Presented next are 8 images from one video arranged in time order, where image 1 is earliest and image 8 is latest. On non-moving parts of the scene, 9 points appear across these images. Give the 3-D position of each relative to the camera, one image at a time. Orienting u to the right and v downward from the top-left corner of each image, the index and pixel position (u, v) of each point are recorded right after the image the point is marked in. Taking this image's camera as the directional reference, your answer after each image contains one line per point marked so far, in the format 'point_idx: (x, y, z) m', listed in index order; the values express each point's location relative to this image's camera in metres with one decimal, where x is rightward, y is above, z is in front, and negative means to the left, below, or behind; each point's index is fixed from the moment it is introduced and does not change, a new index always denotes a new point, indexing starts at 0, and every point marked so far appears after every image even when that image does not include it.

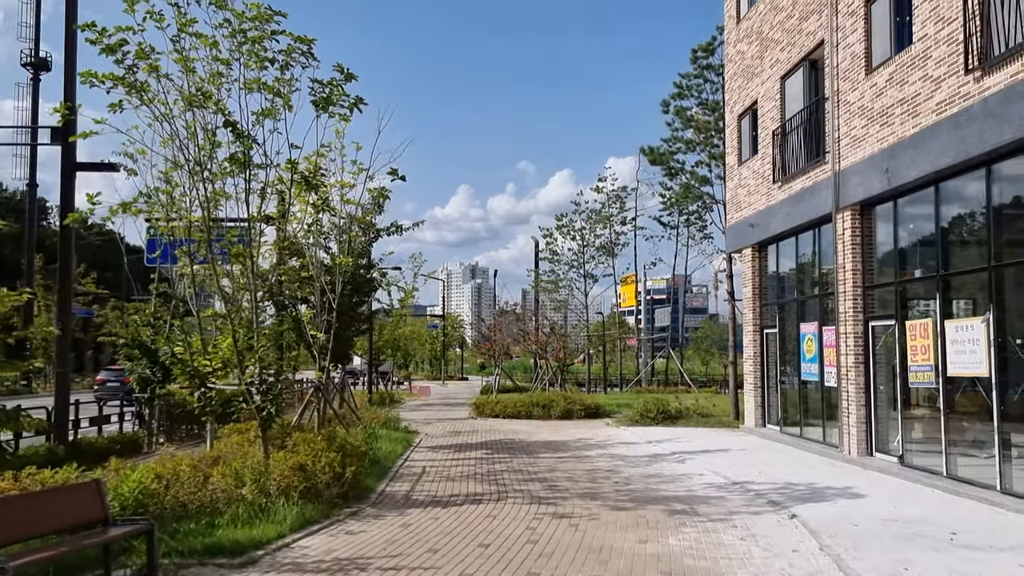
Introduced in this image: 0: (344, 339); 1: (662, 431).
0: (-3.4, -1.2, +17.3) m
1: (+3.3, -3.2, +18.9) m
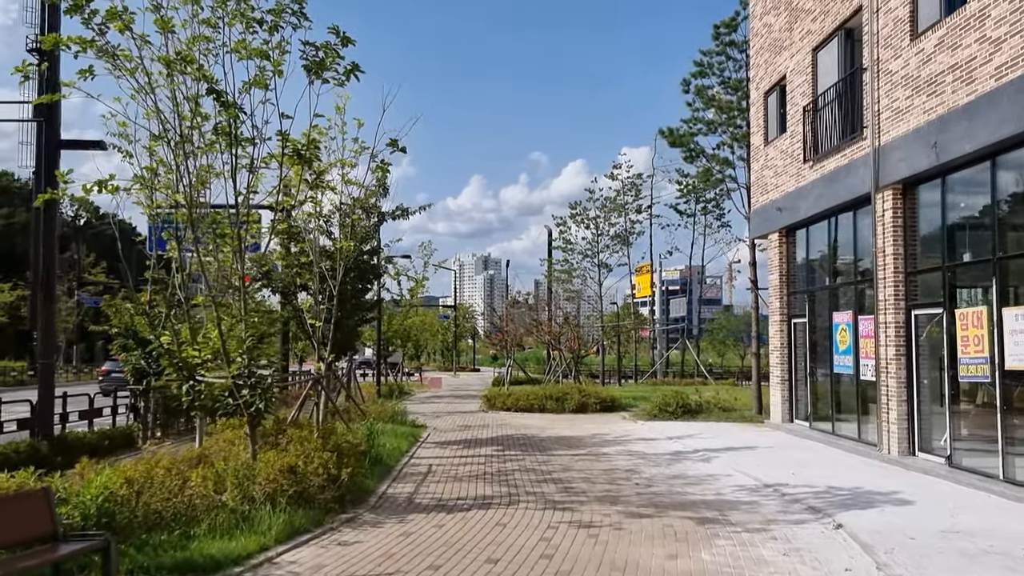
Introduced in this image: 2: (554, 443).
0: (-3.2, -0.9, +16.4) m
1: (+3.6, -2.9, +17.9) m
2: (+0.8, -2.9, +15.7) m
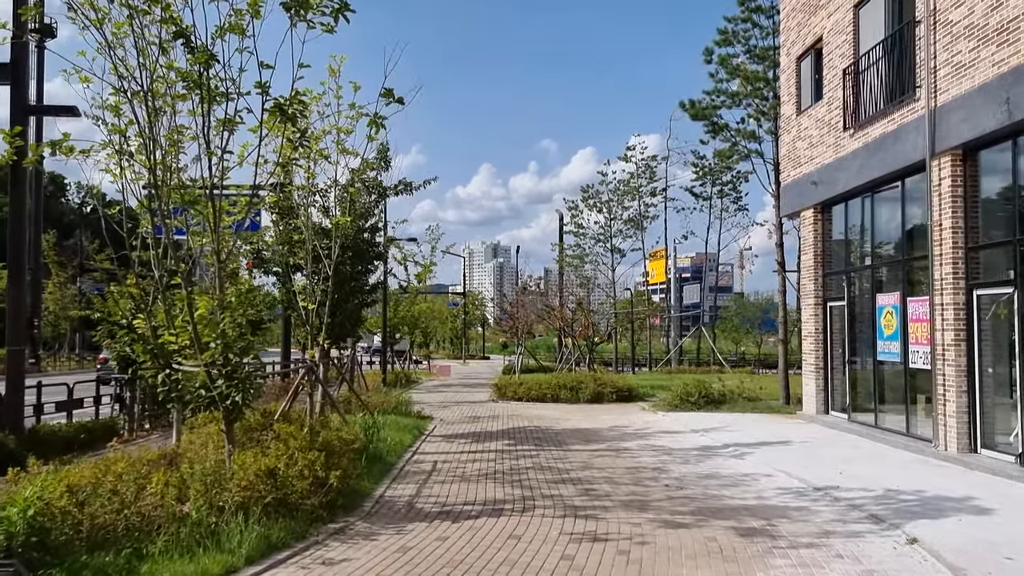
0: (-3.0, -0.6, +15.3) m
1: (+3.8, -2.6, +16.7) m
2: (+1.0, -2.5, +14.5) m
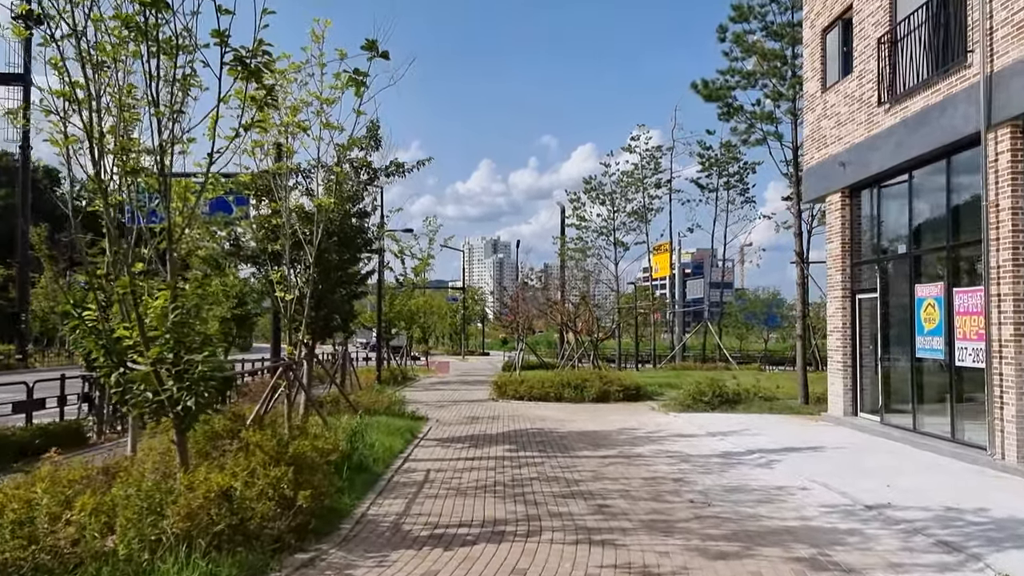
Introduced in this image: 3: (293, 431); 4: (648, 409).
0: (-2.9, -0.4, +14.0) m
1: (+3.9, -2.4, +15.5) m
2: (+1.0, -2.4, +13.2) m
3: (-2.4, -1.5, +9.2) m
4: (+2.9, -2.6, +18.3) m
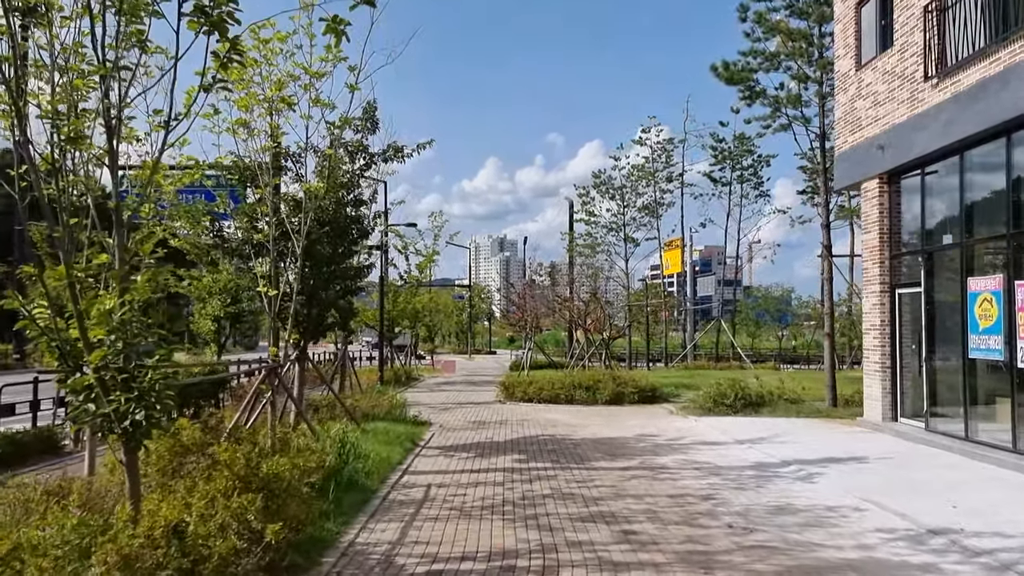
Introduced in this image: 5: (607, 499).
0: (-2.8, -0.4, +12.9) m
1: (+4.0, -2.3, +14.3) m
2: (+1.2, -2.3, +12.1) m
3: (-2.3, -1.5, +8.1) m
4: (+3.1, -2.5, +17.2) m
5: (+1.0, -2.1, +8.5) m
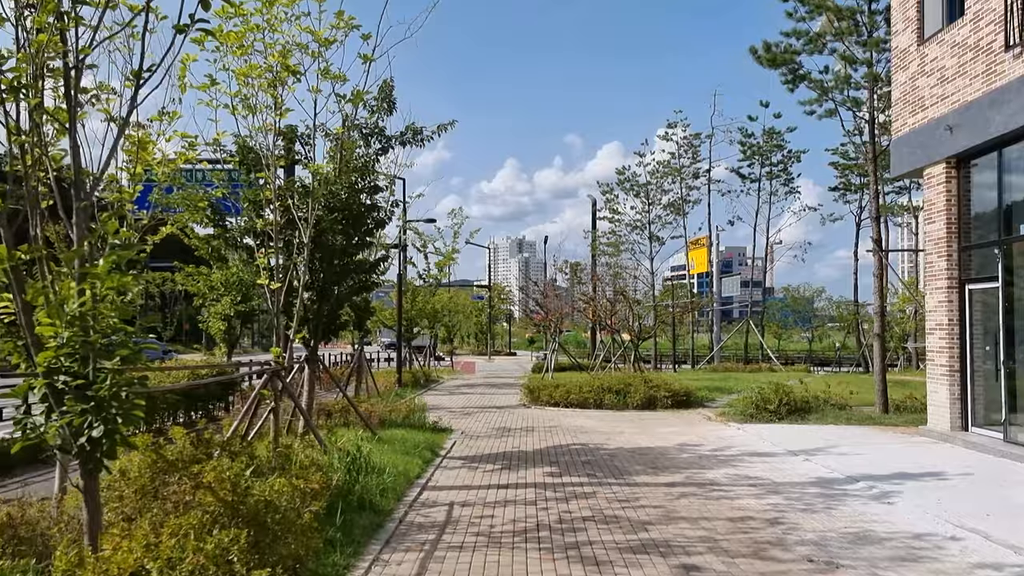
0: (-2.4, -0.3, +11.9) m
1: (+4.4, -2.2, +13.1) m
2: (+1.5, -2.2, +11.0) m
3: (-2.0, -1.4, +7.0) m
4: (+3.6, -2.5, +16.0) m
5: (+1.3, -2.0, +7.4) m
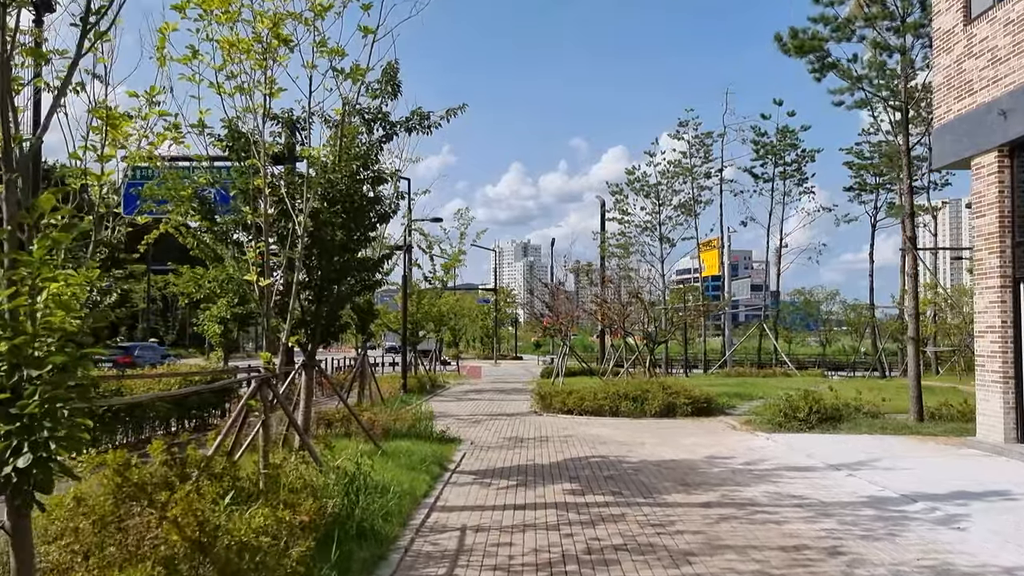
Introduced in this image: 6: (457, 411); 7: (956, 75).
0: (-2.2, -0.3, +10.9) m
1: (+4.6, -2.2, +12.1) m
2: (+1.7, -2.2, +10.0) m
3: (-1.8, -1.4, +6.1) m
4: (+3.8, -2.5, +15.1) m
5: (+1.4, -2.0, +6.5) m
6: (-1.2, -2.7, +18.5) m
7: (+6.3, +3.0, +12.1) m
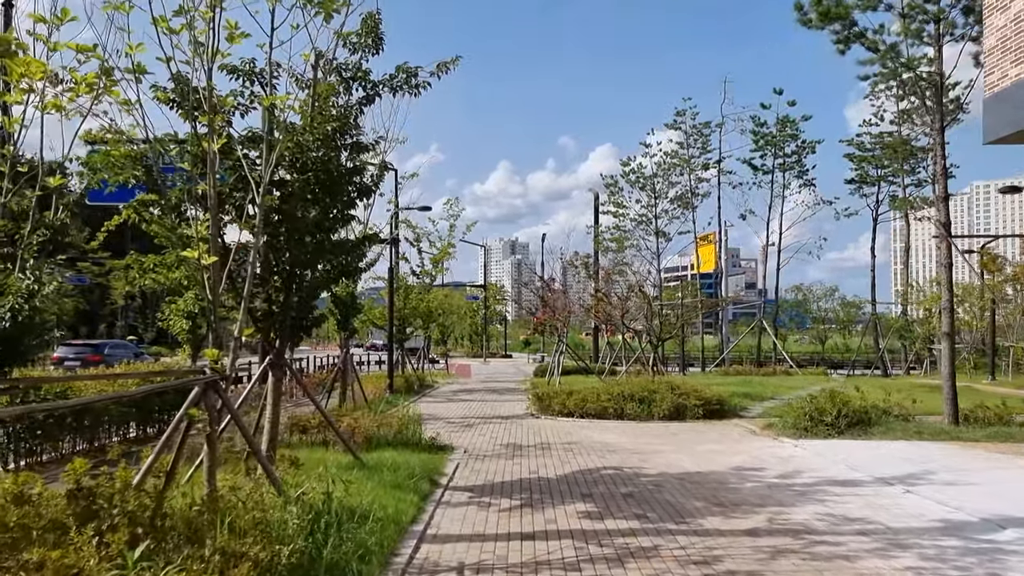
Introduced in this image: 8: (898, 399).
0: (-2.2, -0.1, +9.4) m
1: (+4.6, -2.1, +10.8) m
2: (+1.7, -2.1, +8.6) m
3: (-1.8, -1.2, +4.6) m
4: (+3.8, -2.3, +13.7) m
5: (+1.5, -1.9, +5.0) m
6: (-1.3, -2.5, +17.1) m
7: (+6.3, +3.1, +10.7) m
8: (+6.8, -2.0, +15.3) m
